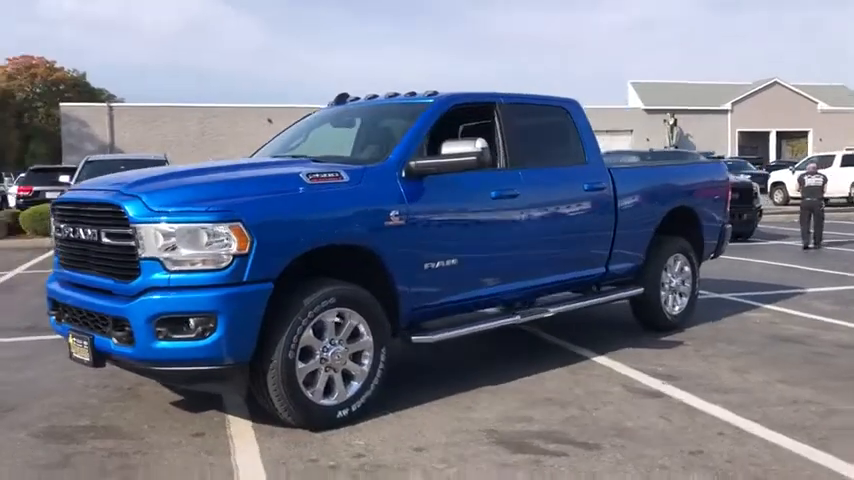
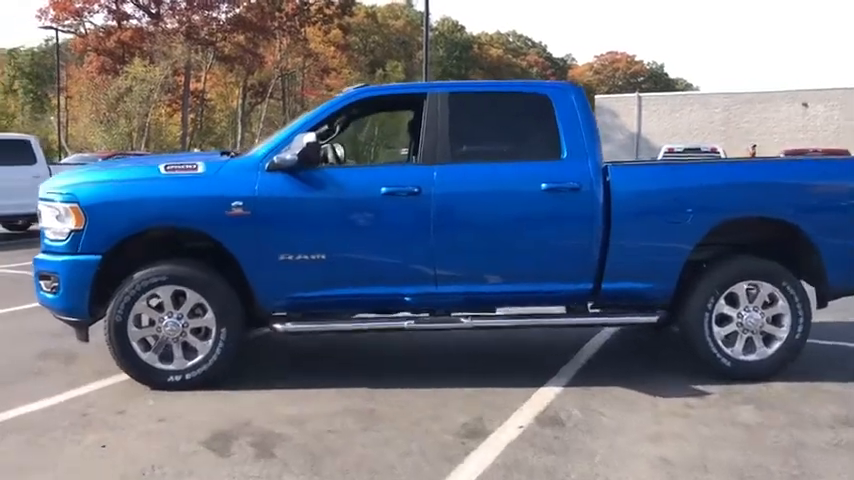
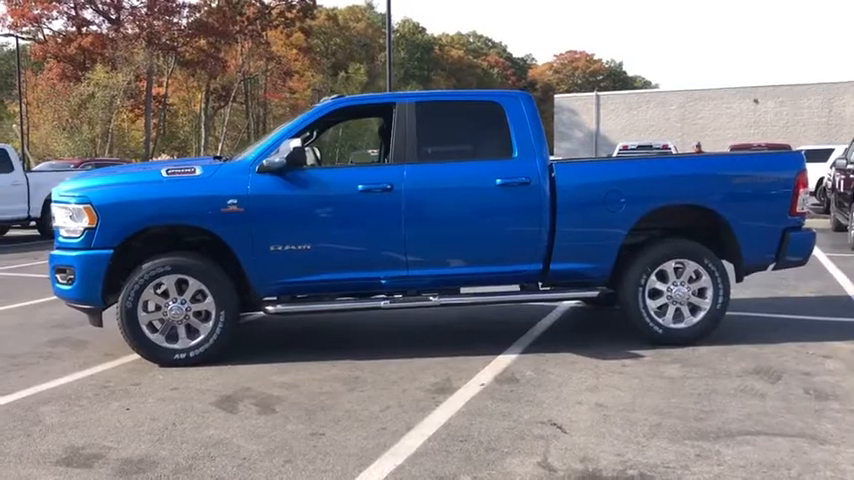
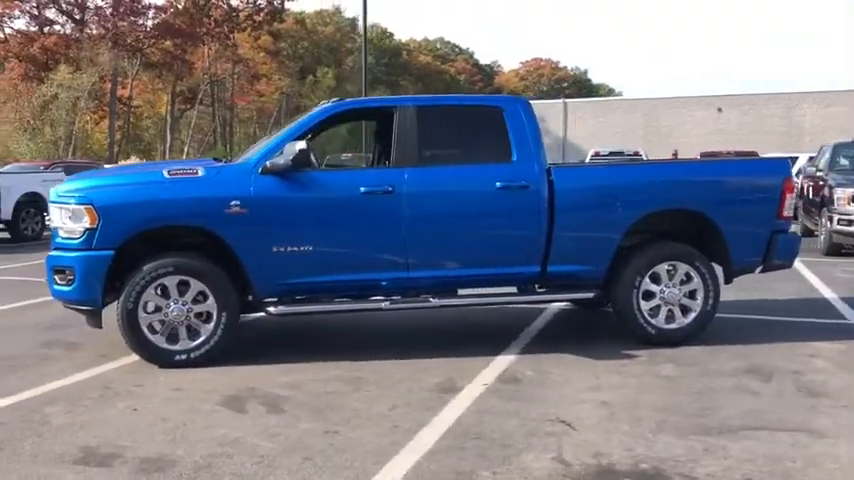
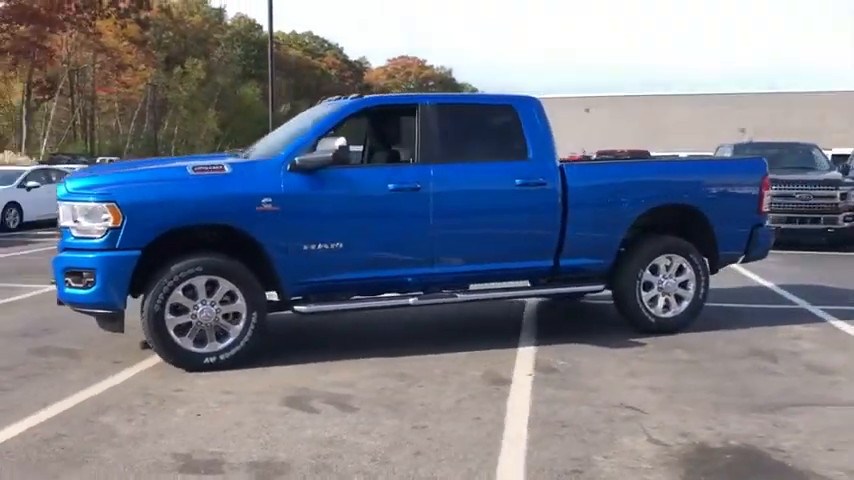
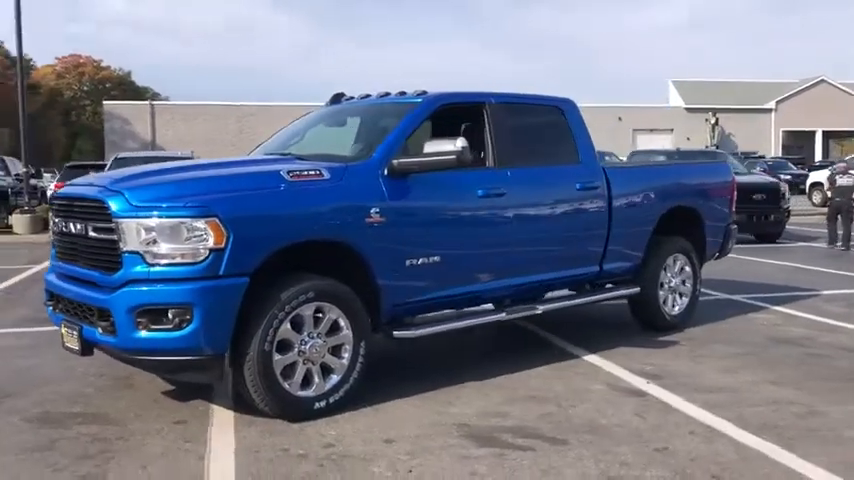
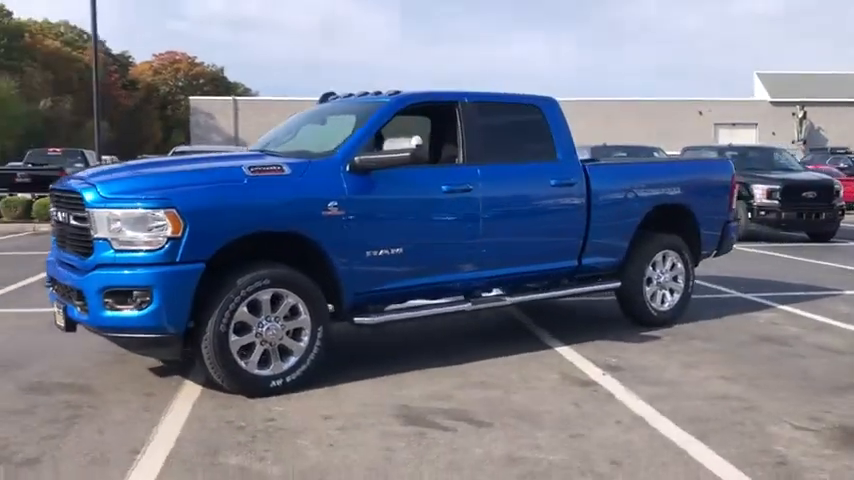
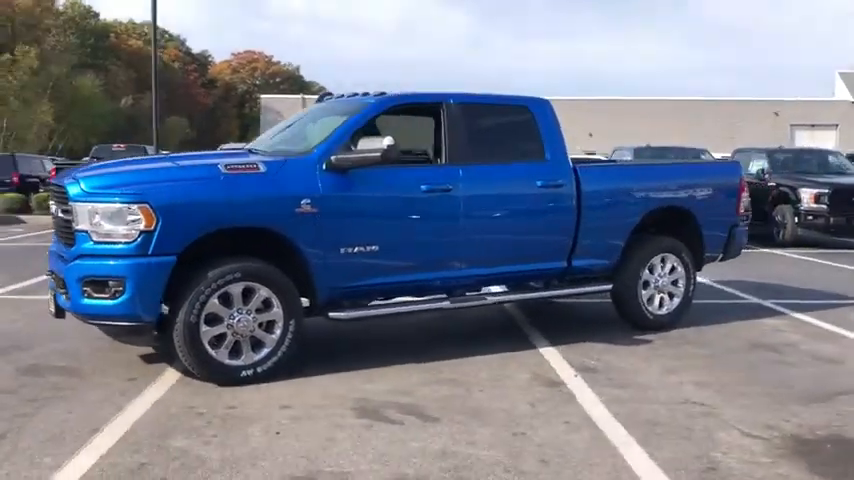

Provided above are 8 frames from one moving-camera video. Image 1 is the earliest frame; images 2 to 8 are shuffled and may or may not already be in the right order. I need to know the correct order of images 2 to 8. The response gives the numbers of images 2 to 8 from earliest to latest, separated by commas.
6, 7, 8, 5, 4, 3, 2
